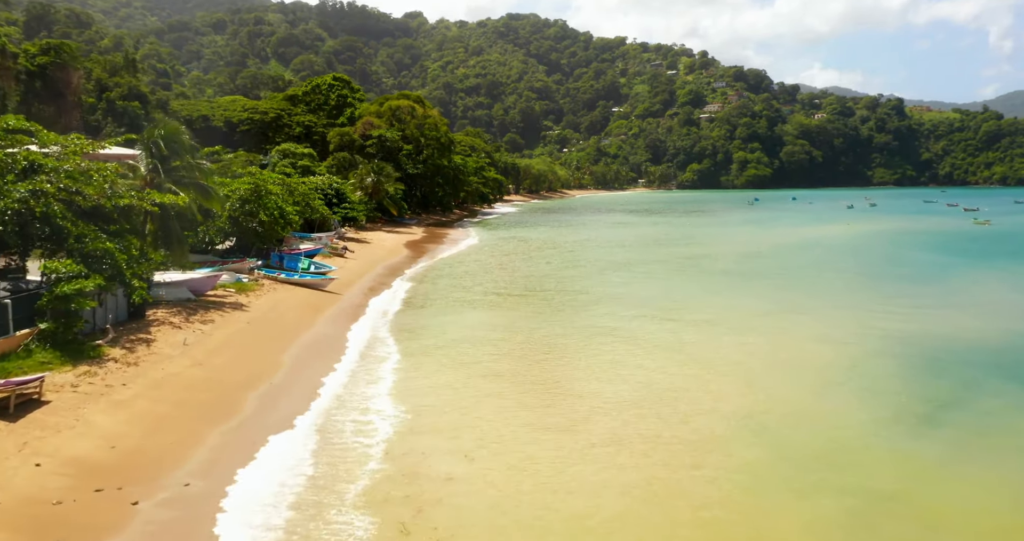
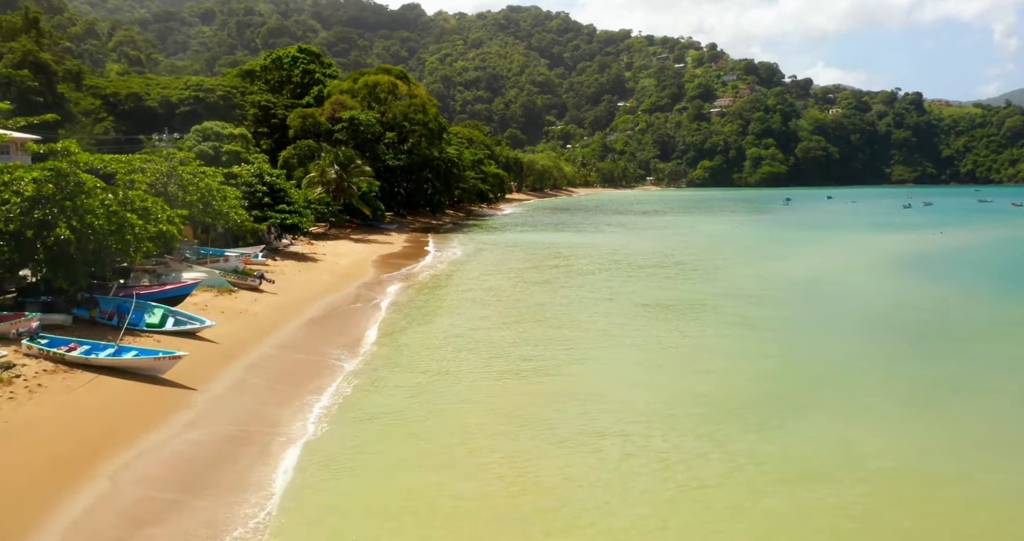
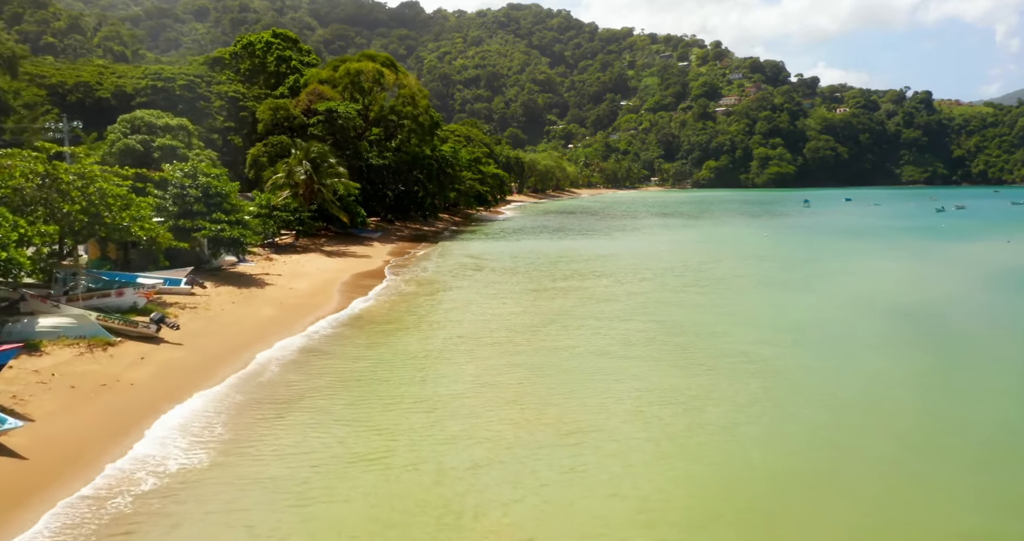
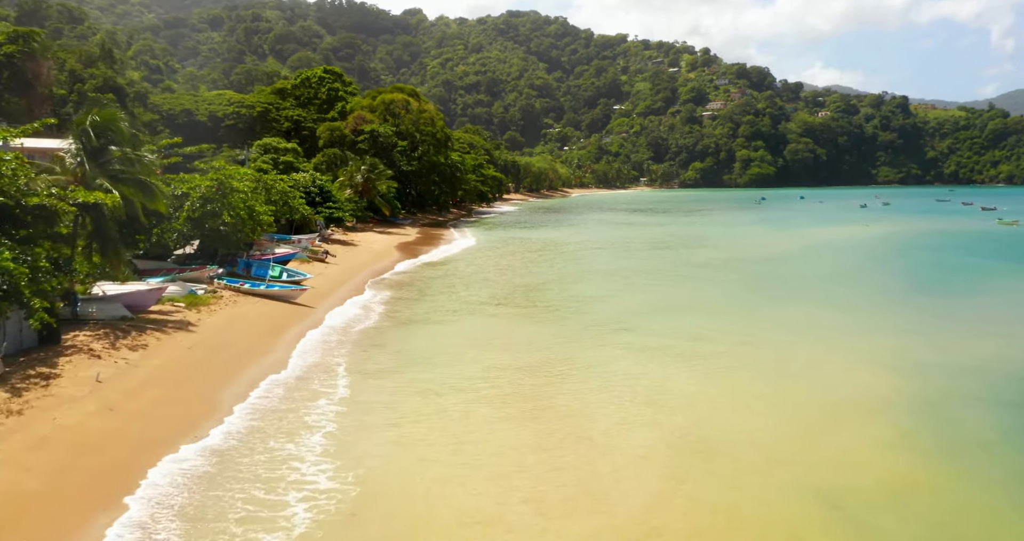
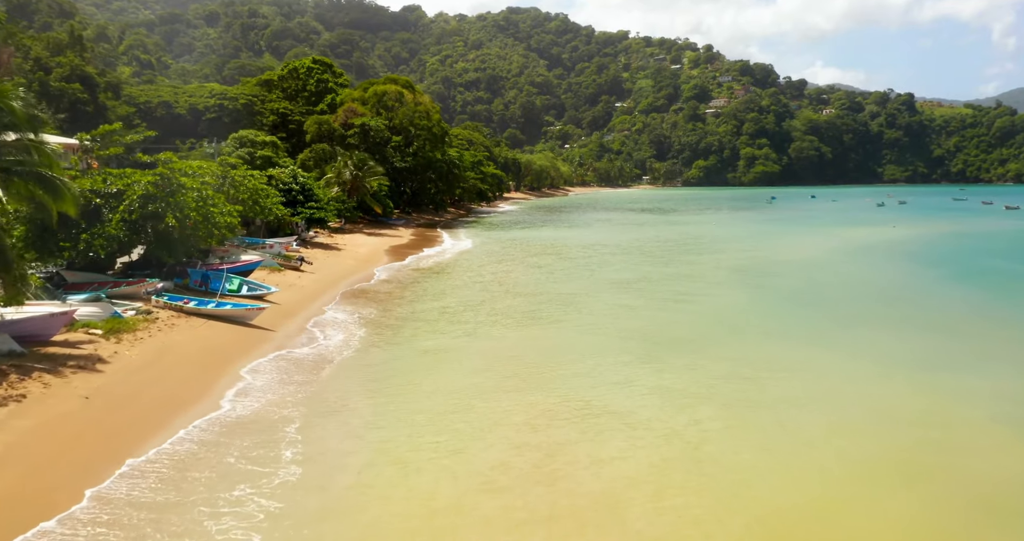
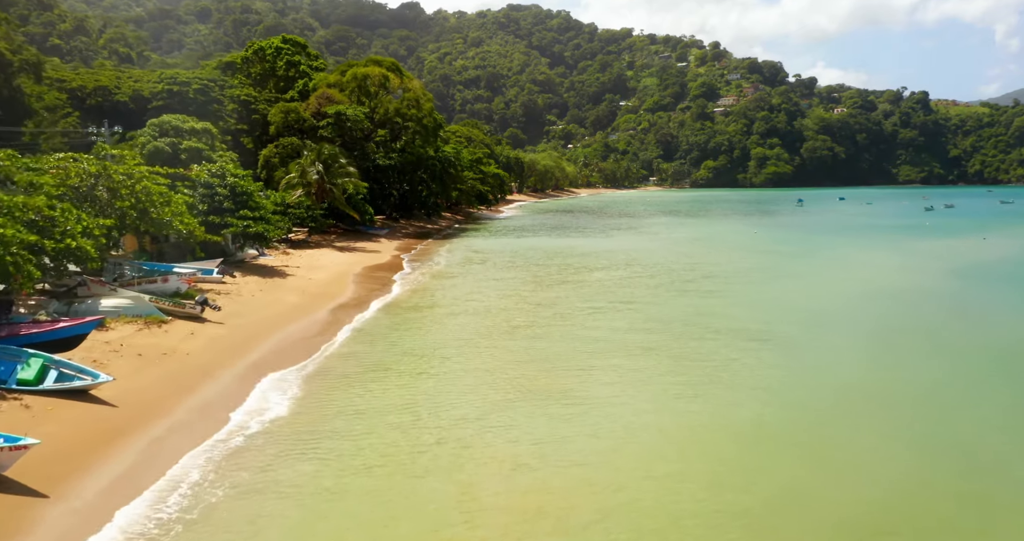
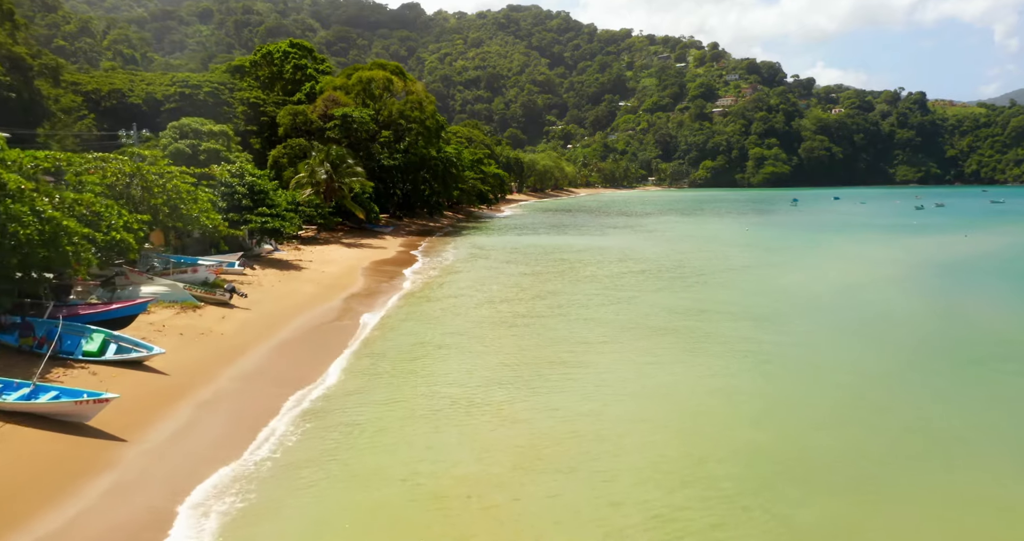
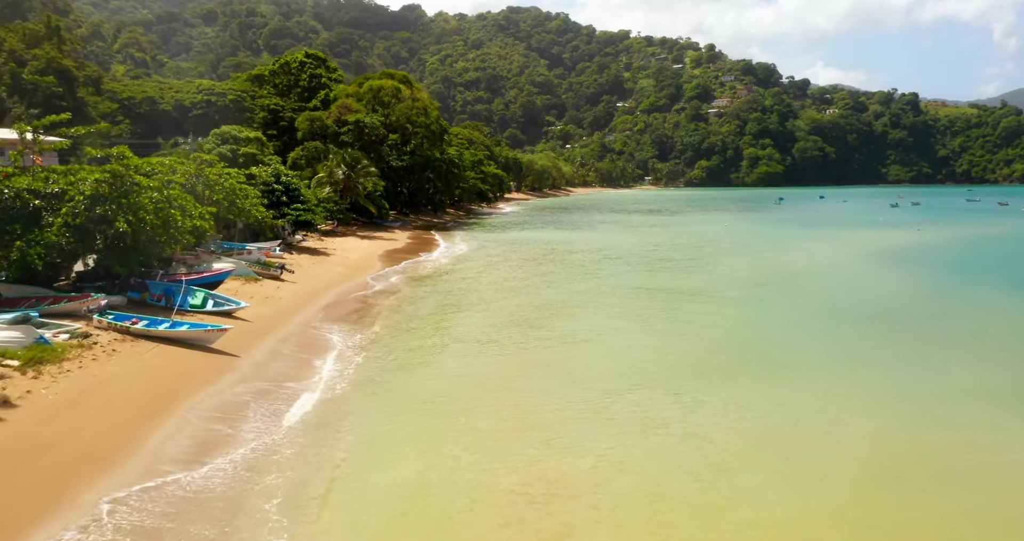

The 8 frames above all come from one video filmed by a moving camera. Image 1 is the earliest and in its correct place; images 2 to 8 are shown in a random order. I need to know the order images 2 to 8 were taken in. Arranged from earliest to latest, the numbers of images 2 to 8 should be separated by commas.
4, 5, 8, 2, 7, 6, 3
